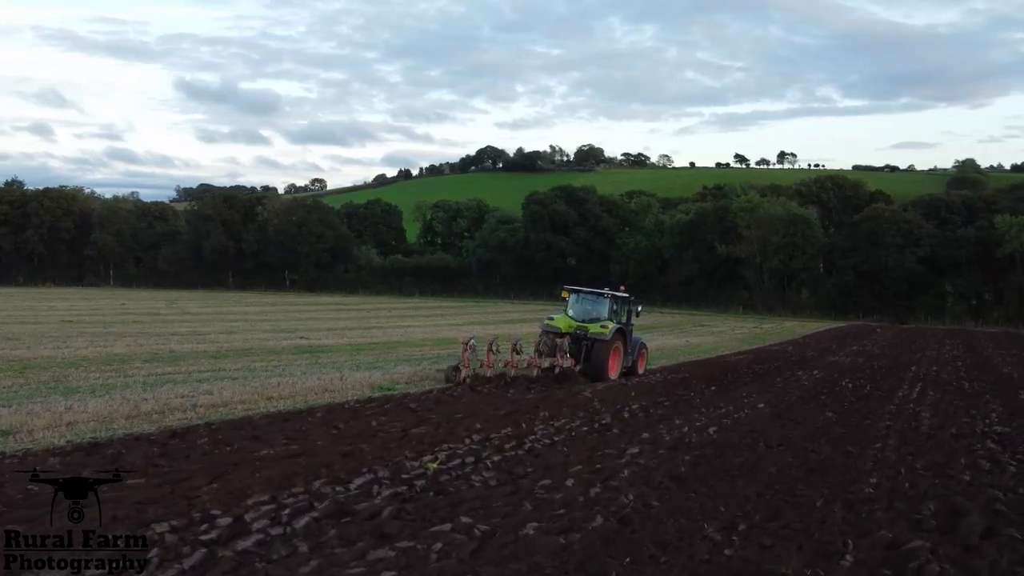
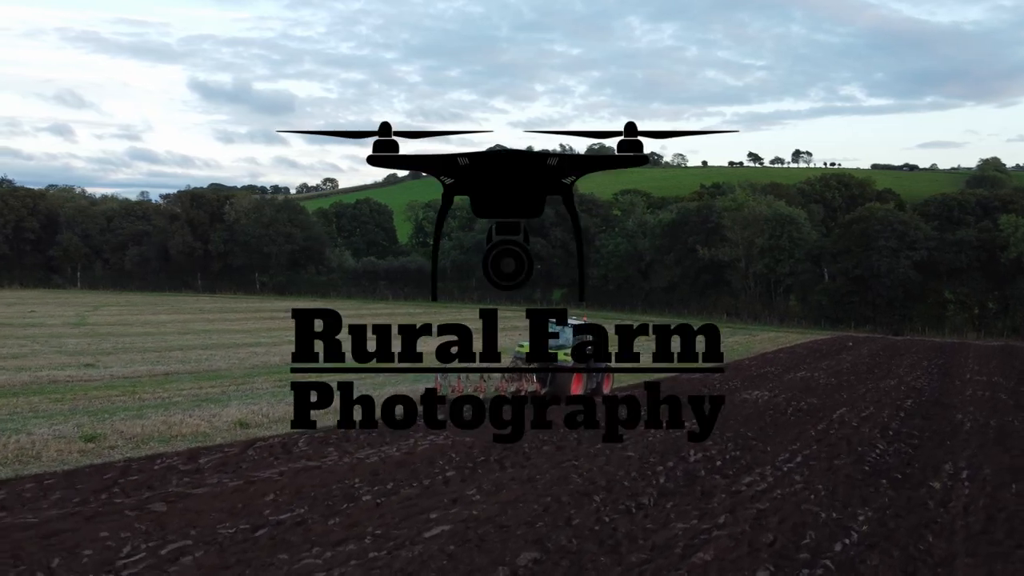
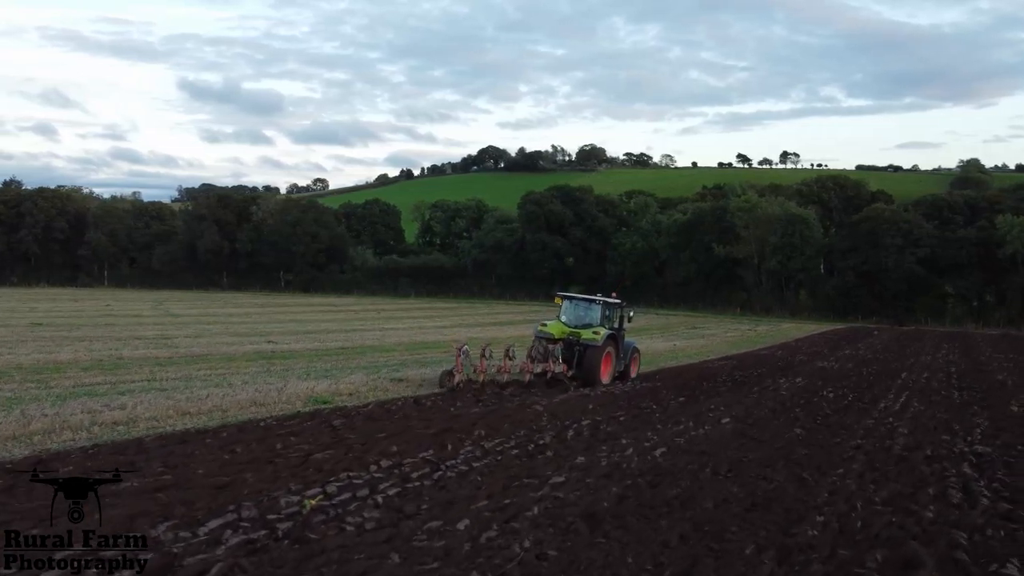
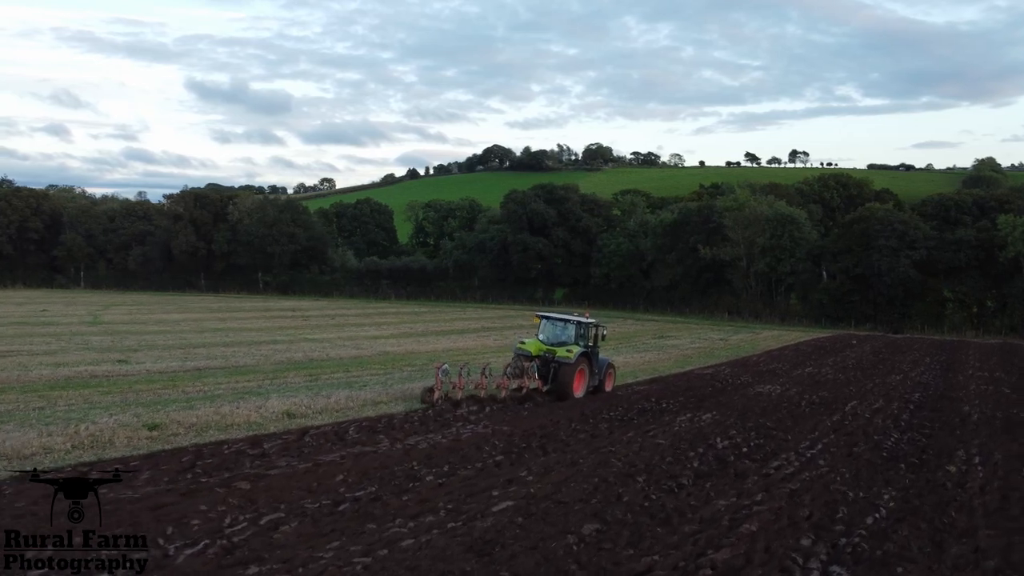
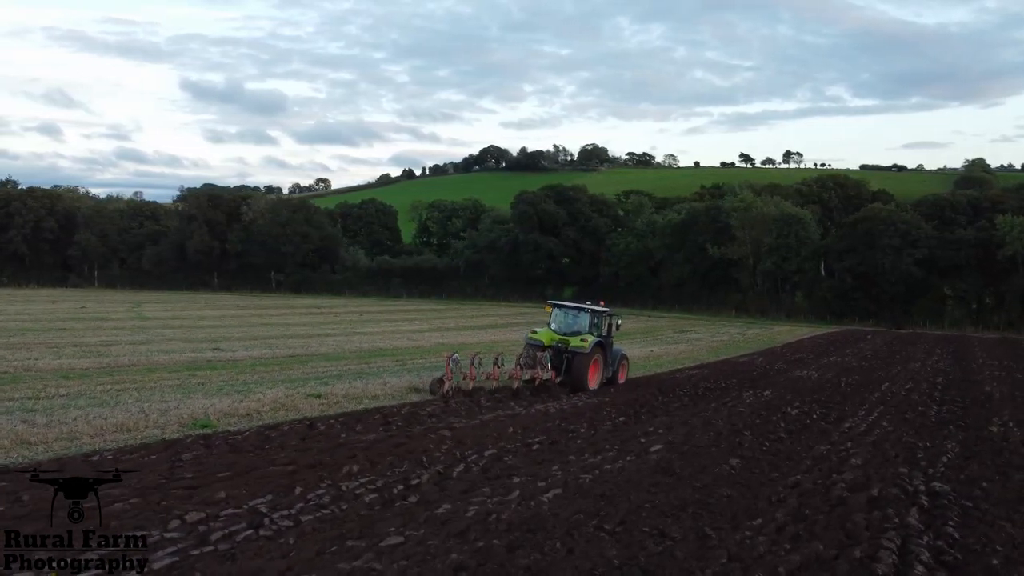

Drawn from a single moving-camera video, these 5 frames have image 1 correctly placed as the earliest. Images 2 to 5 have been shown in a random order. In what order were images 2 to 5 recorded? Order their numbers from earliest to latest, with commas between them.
3, 5, 4, 2
